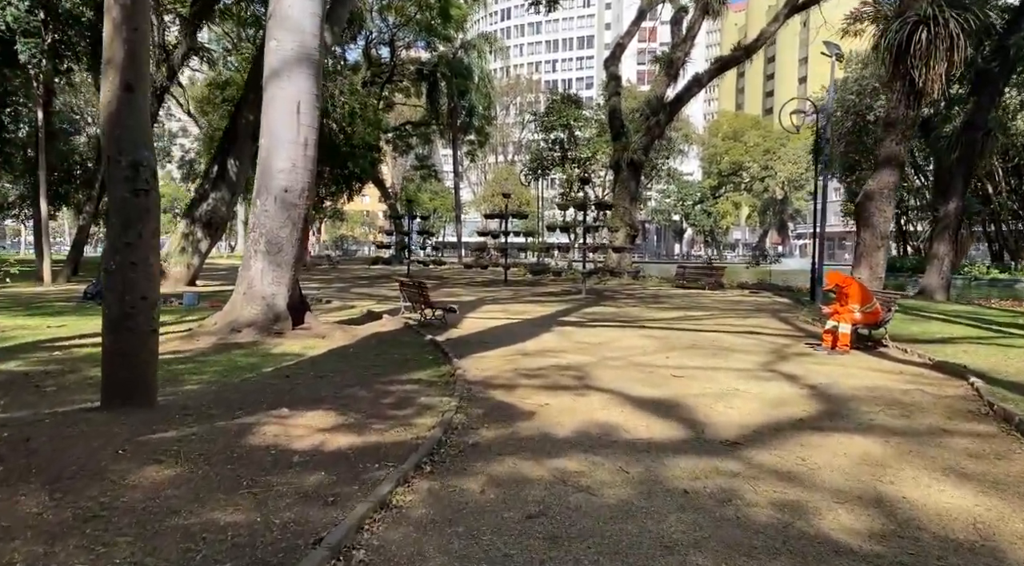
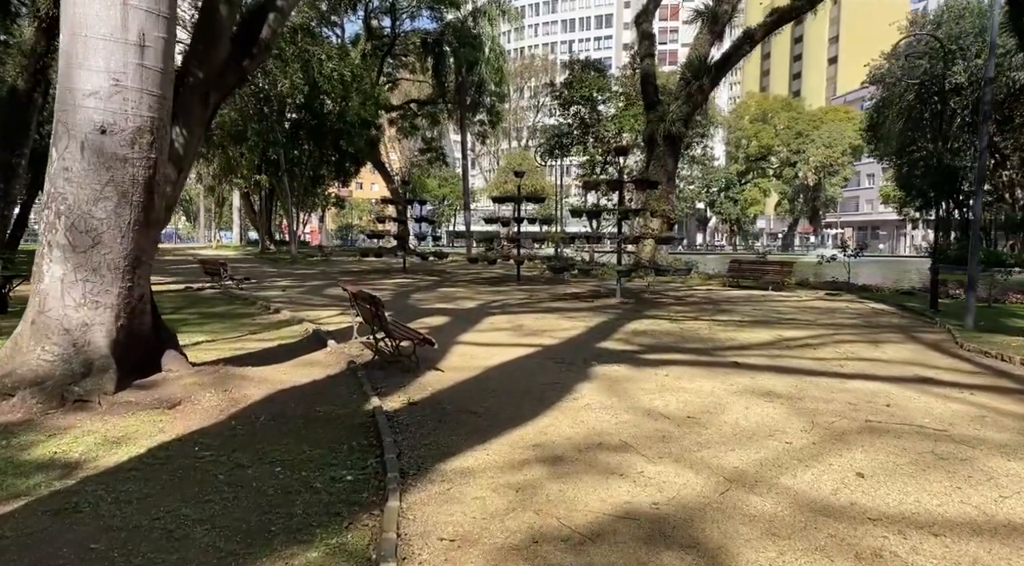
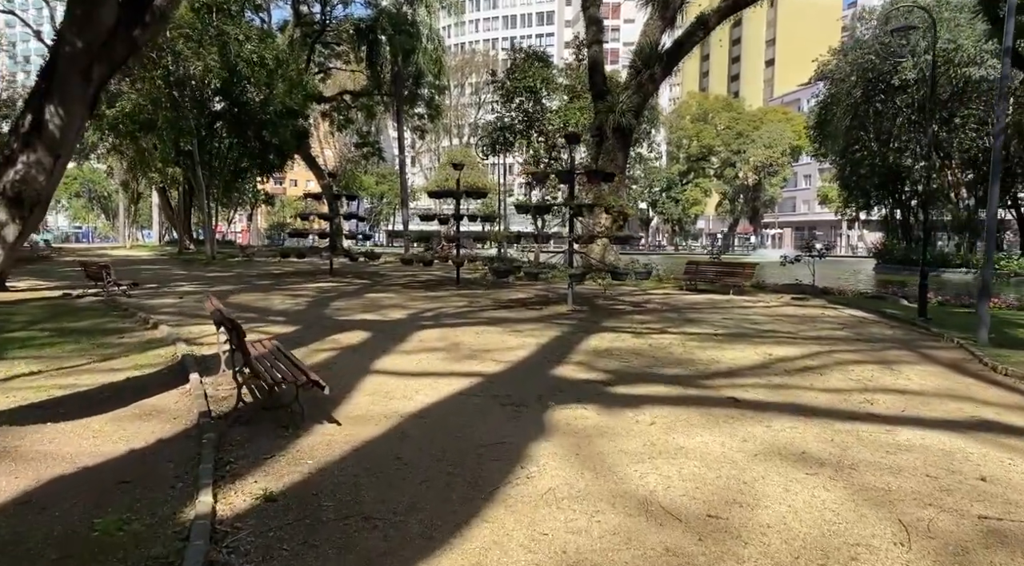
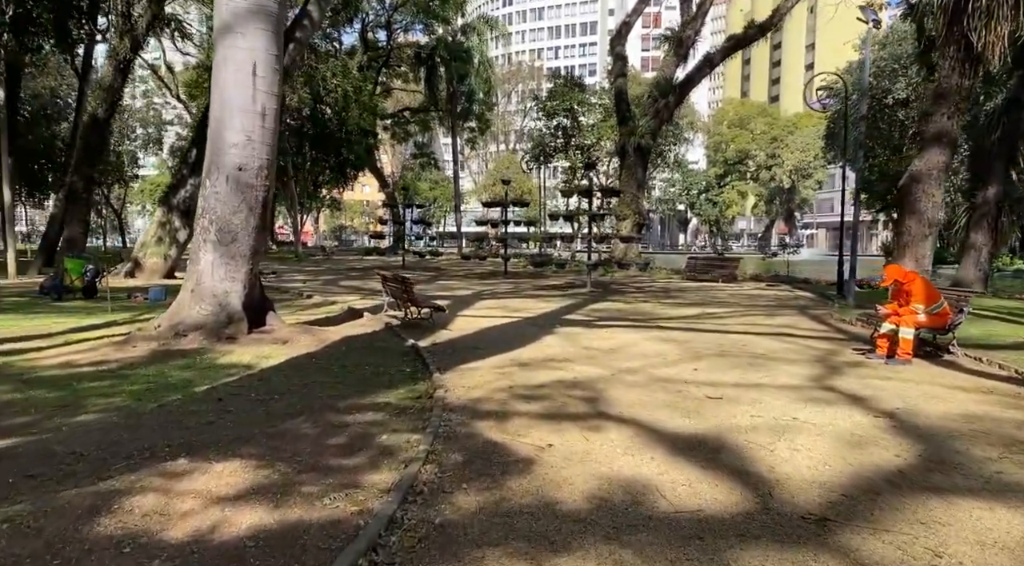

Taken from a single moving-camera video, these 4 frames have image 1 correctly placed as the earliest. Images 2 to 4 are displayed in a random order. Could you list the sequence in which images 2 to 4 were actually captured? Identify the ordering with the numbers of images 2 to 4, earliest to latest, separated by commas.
4, 2, 3
